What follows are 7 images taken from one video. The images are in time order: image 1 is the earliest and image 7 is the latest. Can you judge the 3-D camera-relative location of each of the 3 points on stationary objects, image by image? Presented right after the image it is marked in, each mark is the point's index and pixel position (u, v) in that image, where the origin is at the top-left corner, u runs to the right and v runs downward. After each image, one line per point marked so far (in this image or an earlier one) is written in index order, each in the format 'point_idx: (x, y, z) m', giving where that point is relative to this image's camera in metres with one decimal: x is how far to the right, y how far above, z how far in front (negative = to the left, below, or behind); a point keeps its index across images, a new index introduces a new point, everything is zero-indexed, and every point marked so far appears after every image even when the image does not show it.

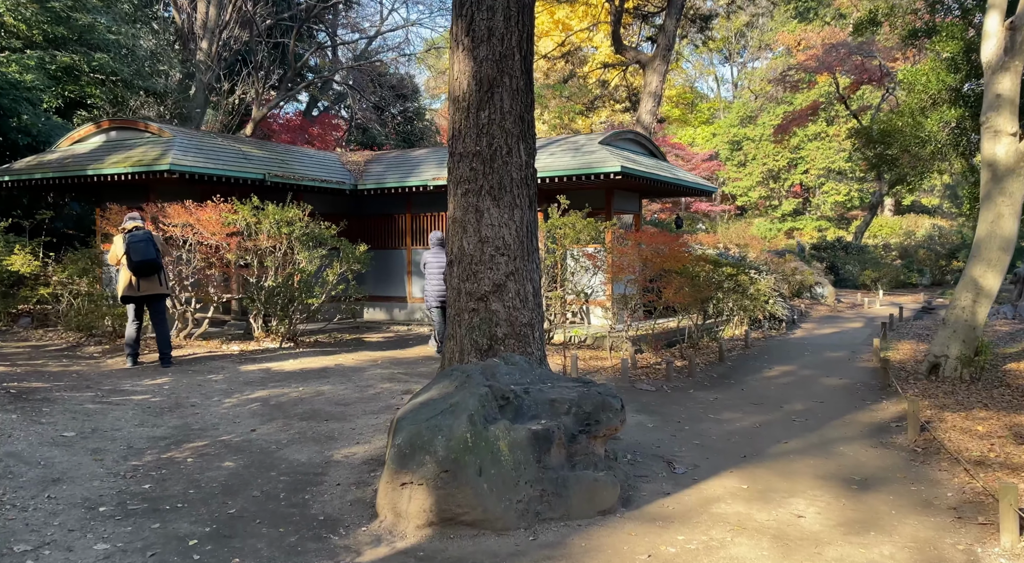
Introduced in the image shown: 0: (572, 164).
0: (+1.0, +1.9, +13.5) m
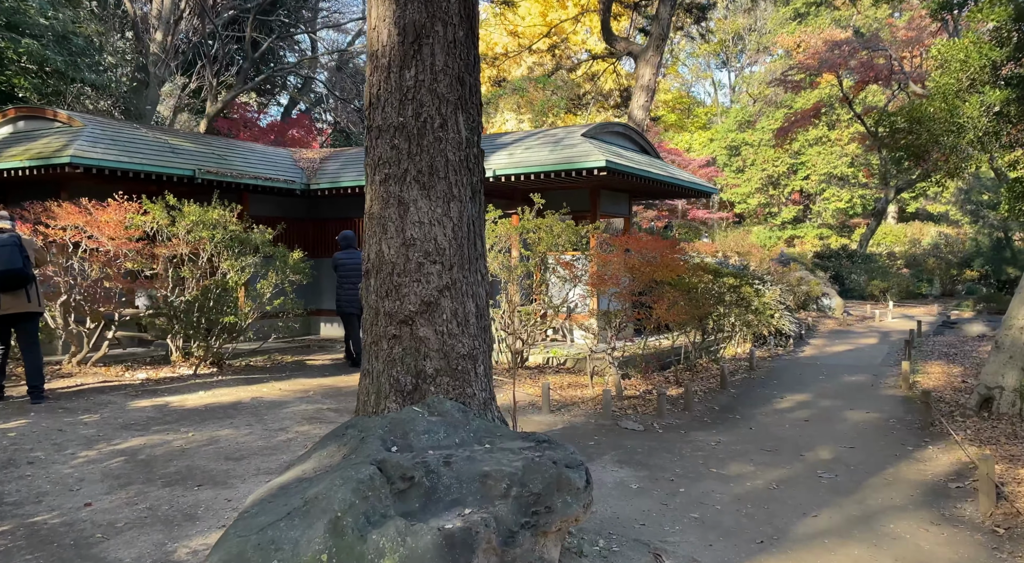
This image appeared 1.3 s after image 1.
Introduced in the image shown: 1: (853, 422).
0: (+0.6, +1.7, +11.7) m
1: (+3.6, -1.5, +8.8) m
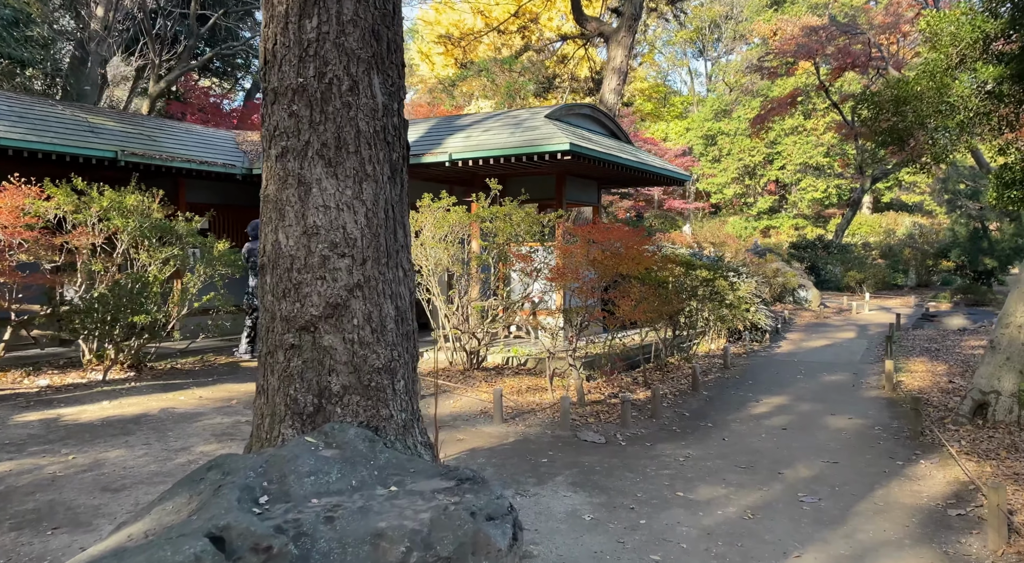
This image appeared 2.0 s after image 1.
0: (0.0, +1.8, +10.8) m
1: (+3.1, -1.4, +8.0) m
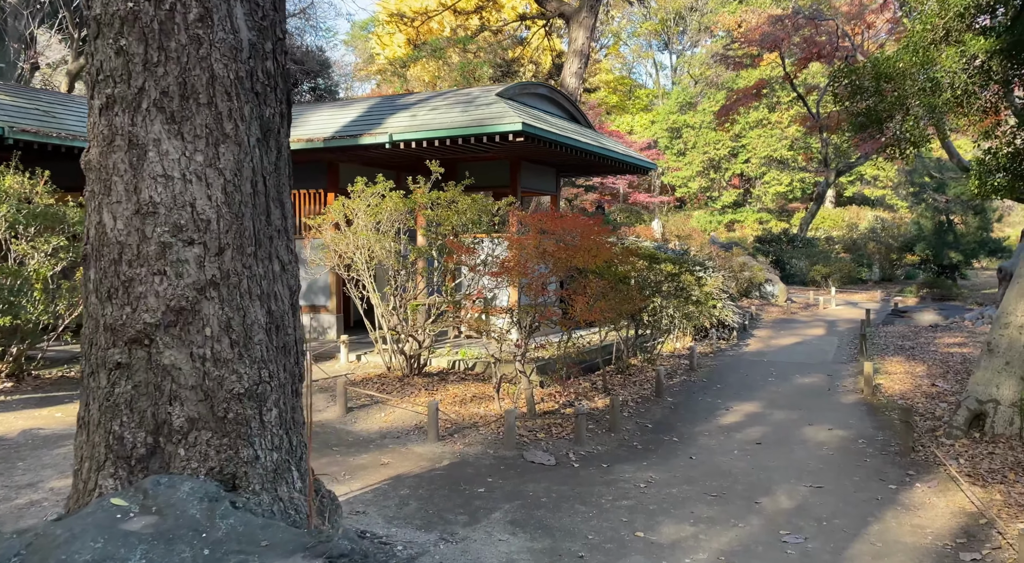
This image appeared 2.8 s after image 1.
0: (-0.6, +1.9, +9.8) m
1: (+2.6, -1.4, +7.1) m
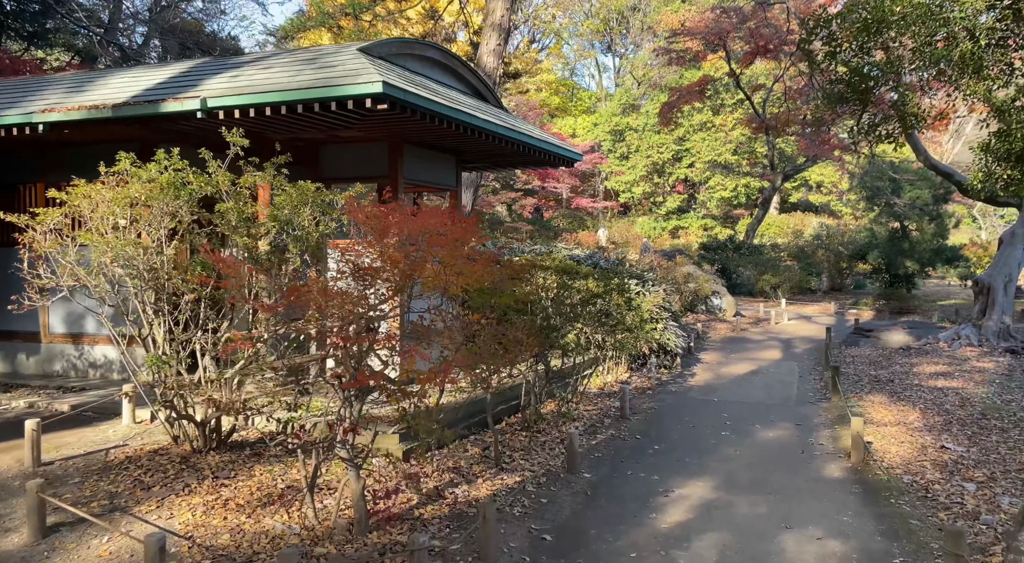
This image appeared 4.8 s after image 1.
0: (-1.8, +1.7, +7.0) m
1: (+1.6, -1.6, +4.5) m
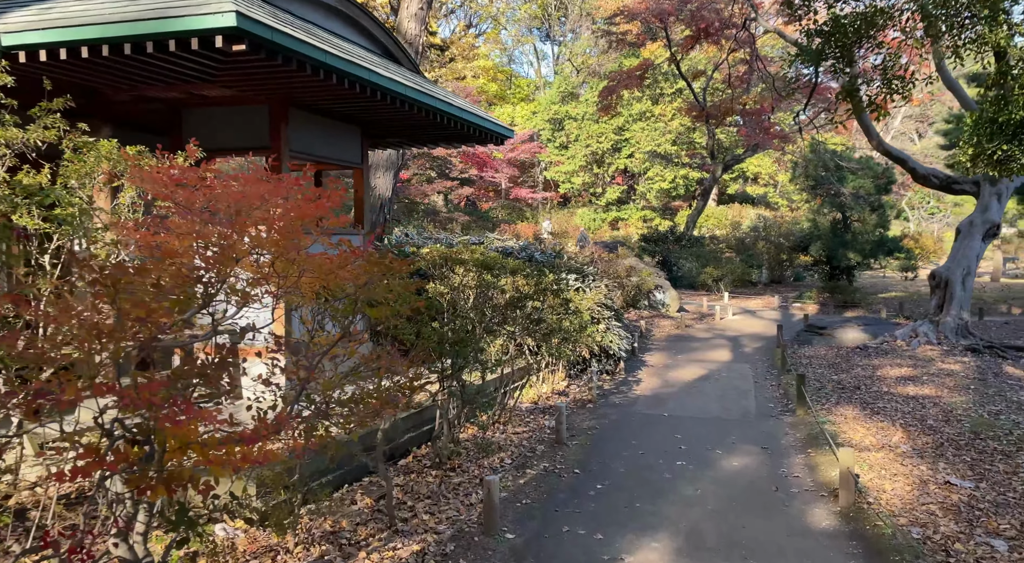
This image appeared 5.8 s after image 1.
0: (-2.4, +1.7, +5.2) m
1: (+1.1, -1.6, +3.0) m
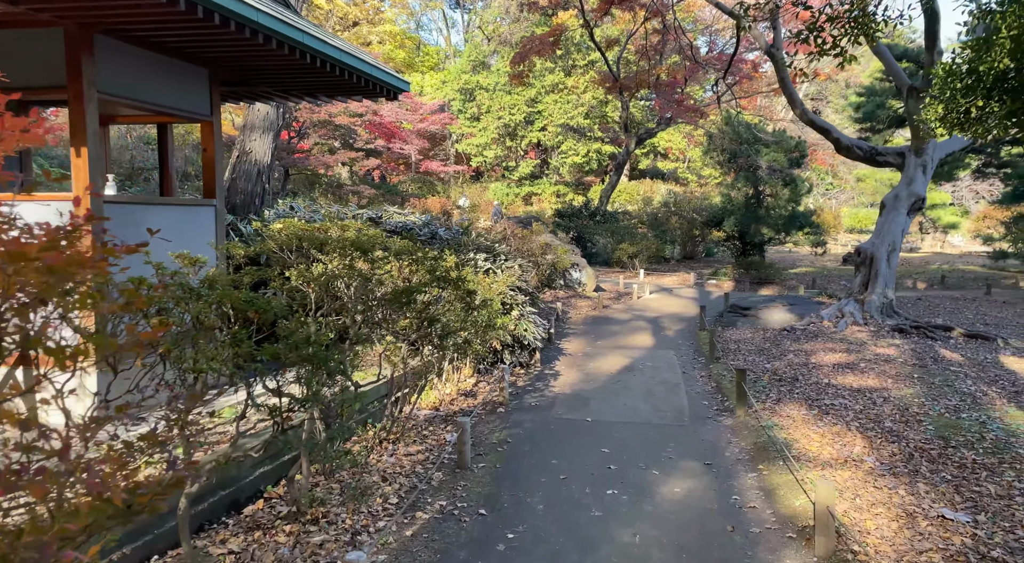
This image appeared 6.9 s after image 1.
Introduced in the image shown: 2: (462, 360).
0: (-3.0, +1.7, +3.4) m
1: (+0.8, -1.6, +1.7) m
2: (-0.4, -0.7, +7.7) m
